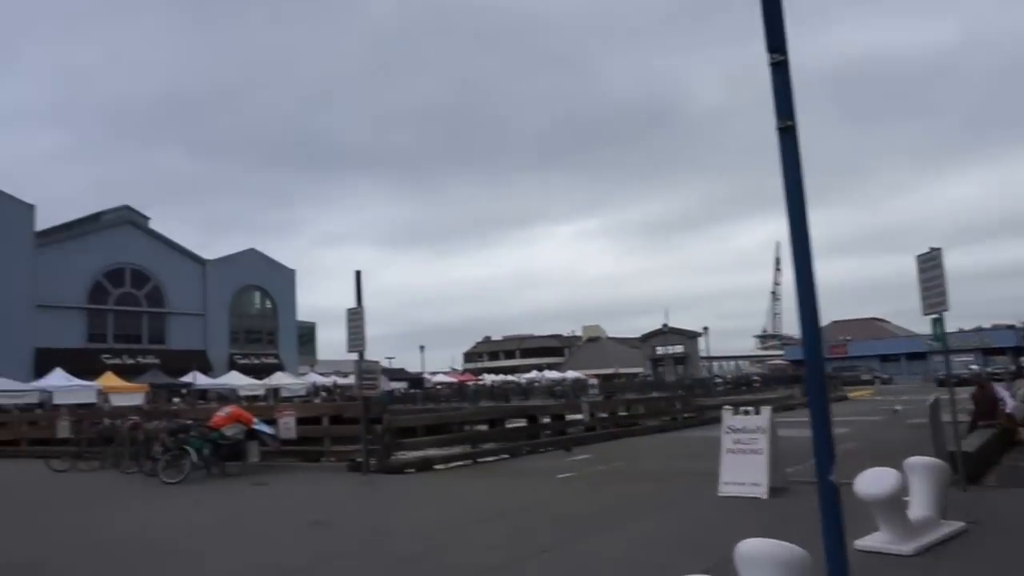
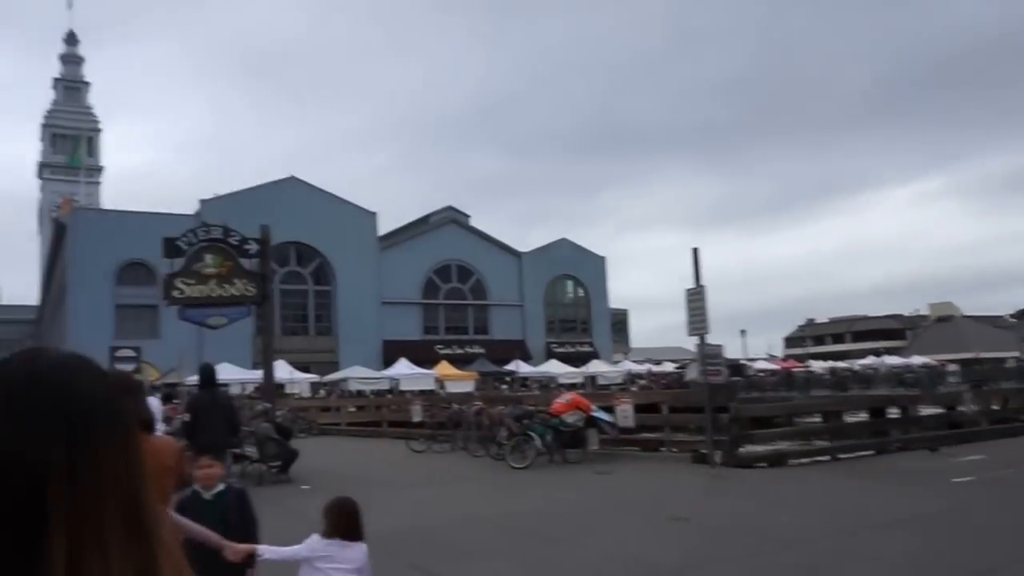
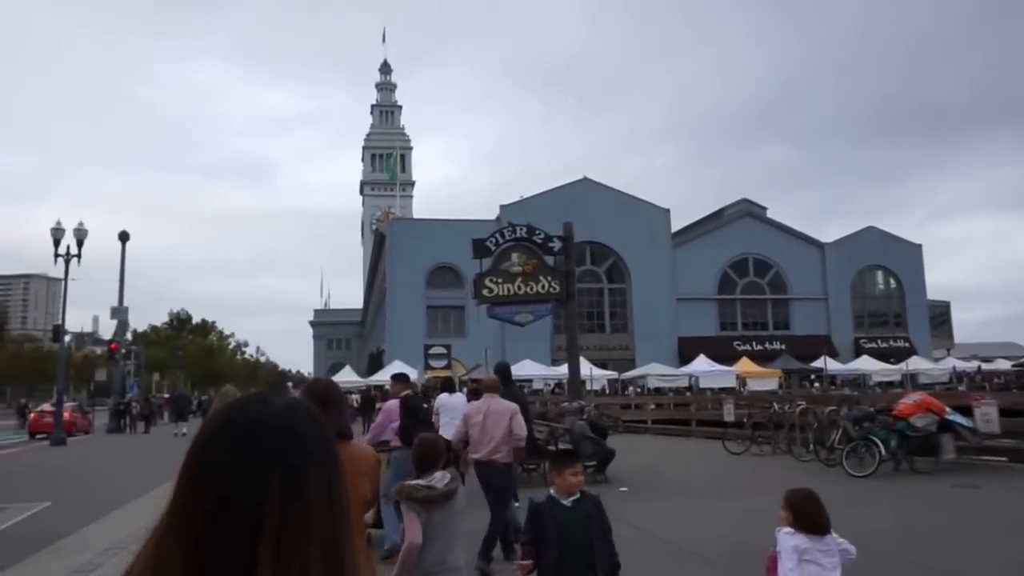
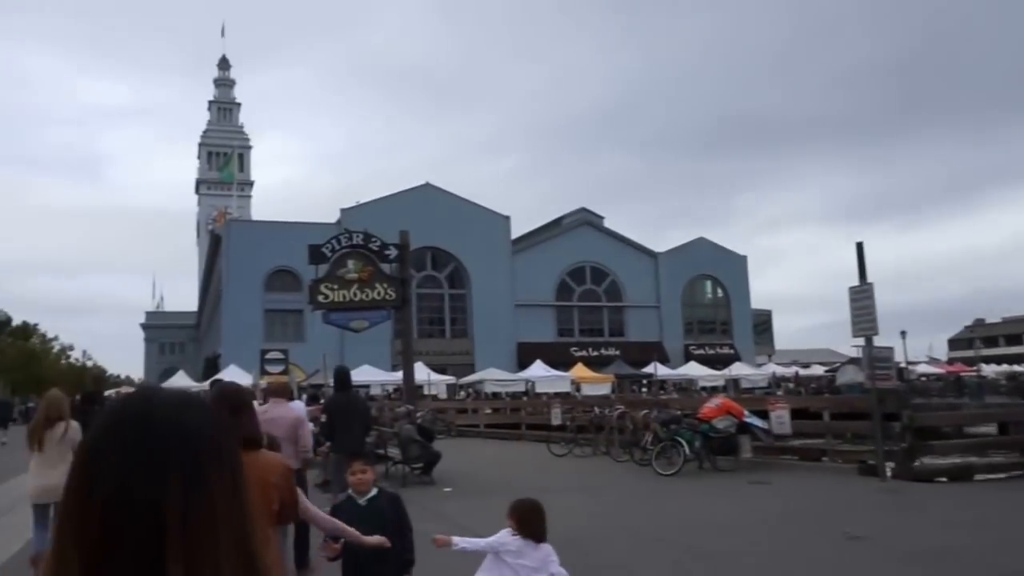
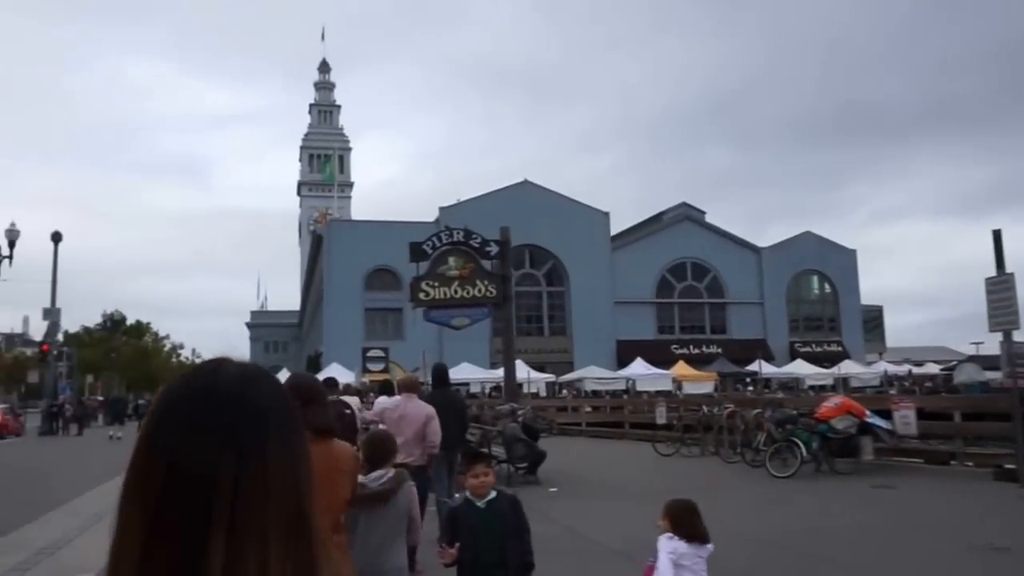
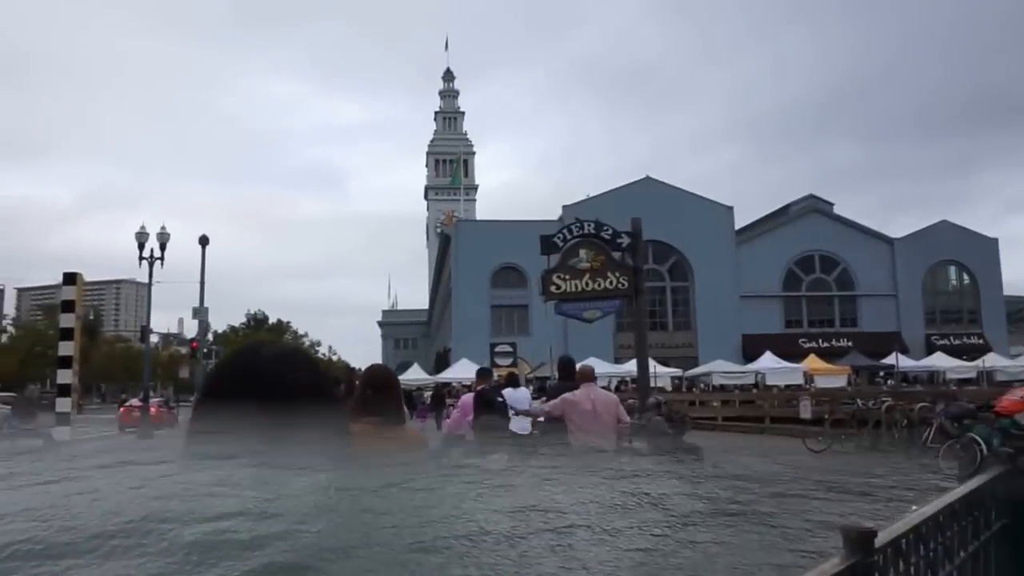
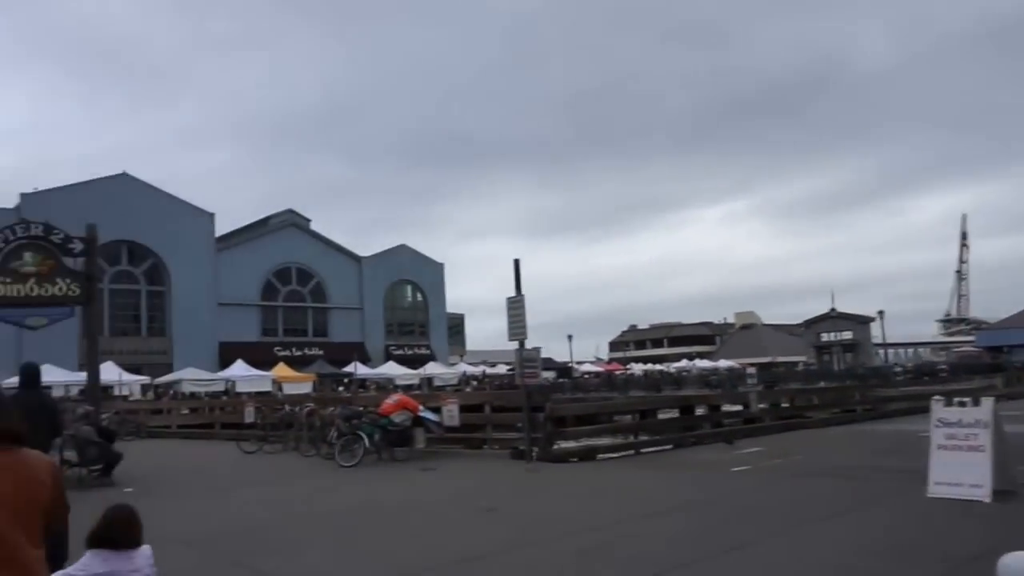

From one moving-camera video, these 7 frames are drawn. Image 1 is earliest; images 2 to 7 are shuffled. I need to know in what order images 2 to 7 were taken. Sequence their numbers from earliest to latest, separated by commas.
7, 2, 4, 5, 3, 6
